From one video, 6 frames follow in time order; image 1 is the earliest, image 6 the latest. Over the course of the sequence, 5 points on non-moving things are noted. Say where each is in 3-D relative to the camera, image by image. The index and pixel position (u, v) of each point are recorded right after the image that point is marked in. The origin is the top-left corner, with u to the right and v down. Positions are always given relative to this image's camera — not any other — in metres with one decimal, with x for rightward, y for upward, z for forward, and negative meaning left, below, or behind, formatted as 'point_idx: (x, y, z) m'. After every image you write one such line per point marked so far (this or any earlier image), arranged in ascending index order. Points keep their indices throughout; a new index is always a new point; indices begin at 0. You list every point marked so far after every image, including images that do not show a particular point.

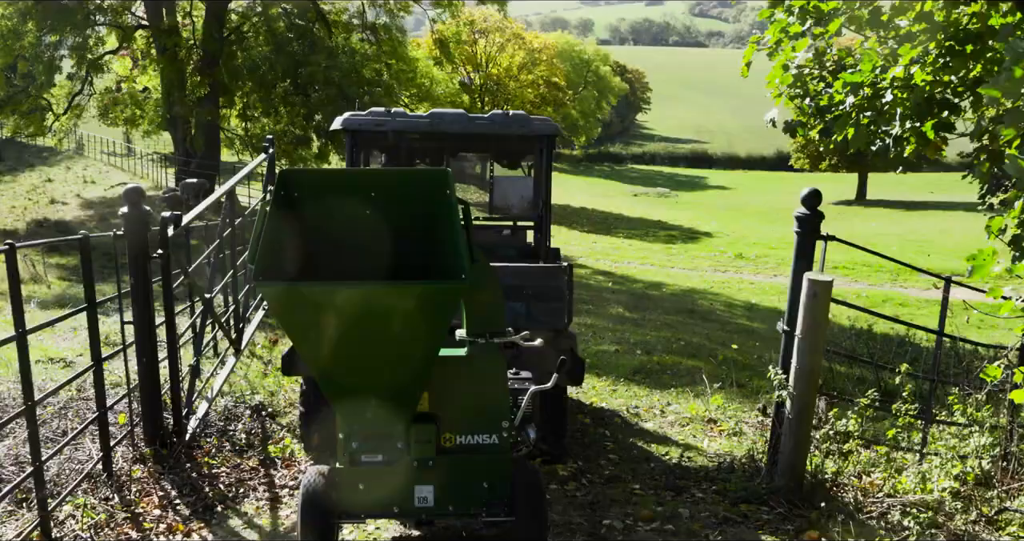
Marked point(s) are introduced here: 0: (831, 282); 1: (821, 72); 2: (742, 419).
0: (+2.0, -0.1, +5.4) m
1: (+2.9, +1.8, +8.1) m
2: (+2.0, -1.3, +7.5) m
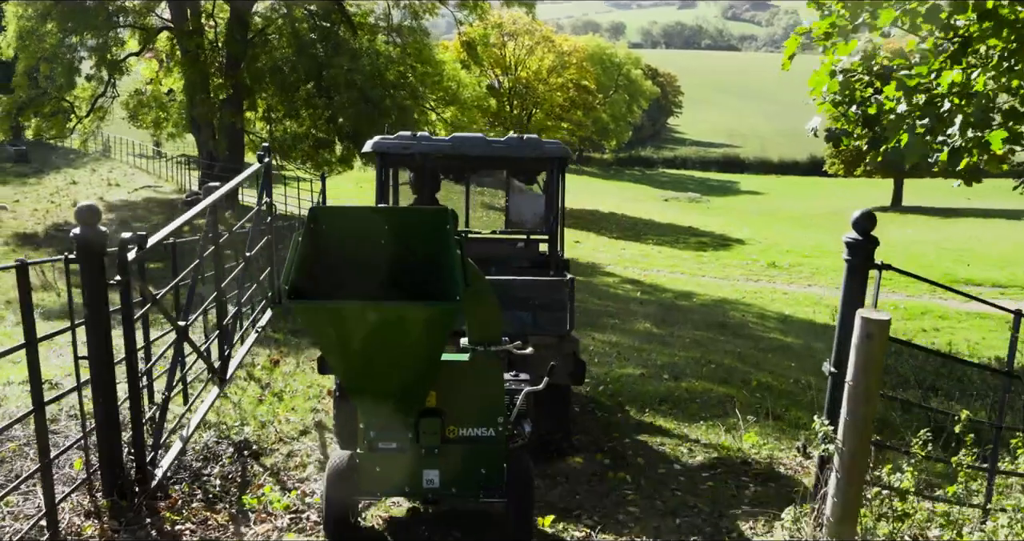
0: (+2.0, -0.3, +4.7) m
1: (+3.0, +1.6, +7.3) m
2: (+2.1, -1.5, +6.8) m
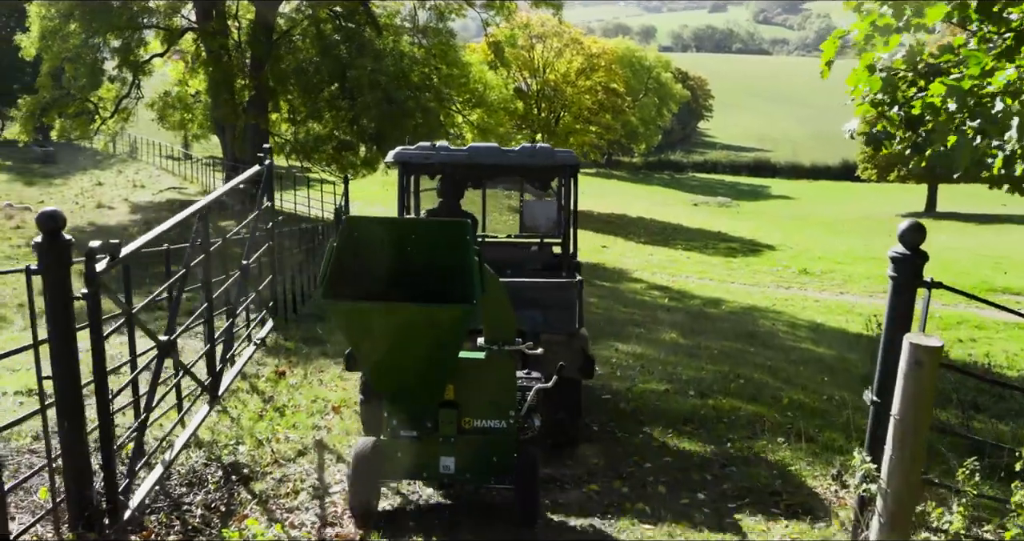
0: (+2.0, -0.4, +4.2) m
1: (+3.2, +1.5, +6.8) m
2: (+2.2, -1.6, +6.3) m
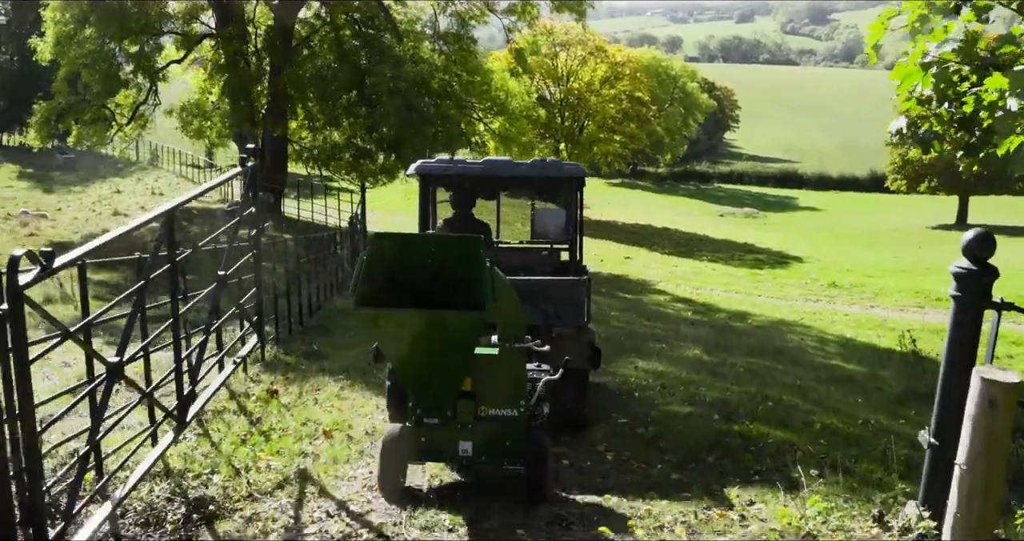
0: (+2.0, -0.4, +3.5) m
1: (+3.2, +1.4, +6.1) m
2: (+2.2, -1.7, +5.6) m
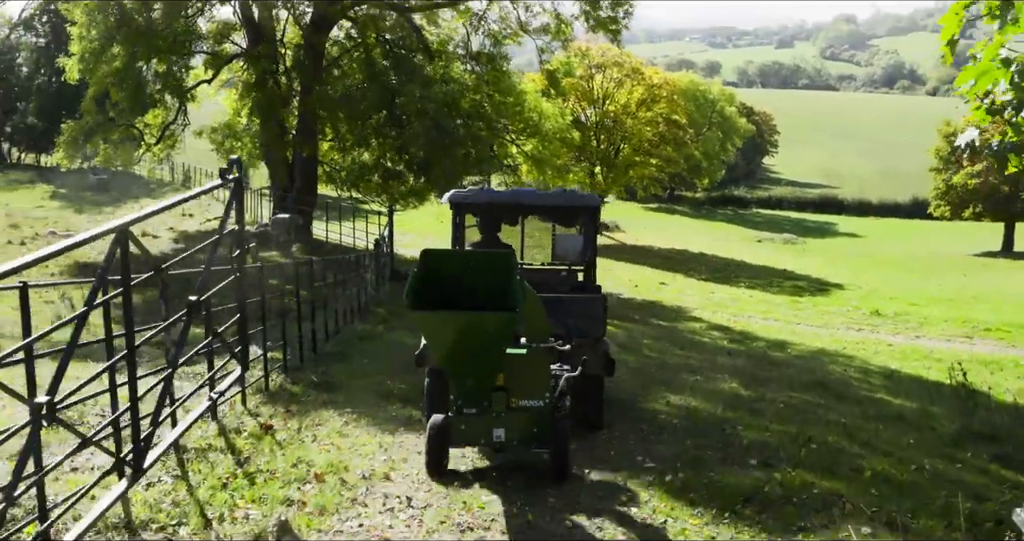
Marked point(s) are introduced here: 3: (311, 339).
0: (+2.0, -0.6, +2.7) m
1: (+3.3, +1.2, +5.4) m
2: (+2.2, -1.9, +4.8) m
3: (-3.0, -1.0, +12.8) m
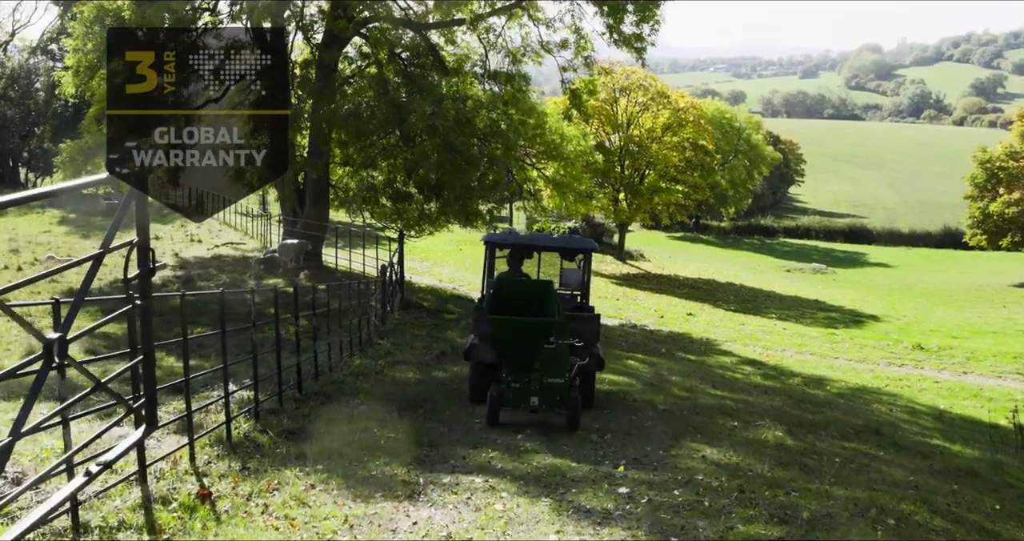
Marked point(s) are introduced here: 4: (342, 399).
0: (+1.9, -0.6, +1.2) m
1: (+3.3, +1.0, +3.9) m
2: (+2.2, -2.0, +3.3) m
3: (-2.8, -1.4, +11.4) m
4: (-2.0, -1.5, +10.3) m
